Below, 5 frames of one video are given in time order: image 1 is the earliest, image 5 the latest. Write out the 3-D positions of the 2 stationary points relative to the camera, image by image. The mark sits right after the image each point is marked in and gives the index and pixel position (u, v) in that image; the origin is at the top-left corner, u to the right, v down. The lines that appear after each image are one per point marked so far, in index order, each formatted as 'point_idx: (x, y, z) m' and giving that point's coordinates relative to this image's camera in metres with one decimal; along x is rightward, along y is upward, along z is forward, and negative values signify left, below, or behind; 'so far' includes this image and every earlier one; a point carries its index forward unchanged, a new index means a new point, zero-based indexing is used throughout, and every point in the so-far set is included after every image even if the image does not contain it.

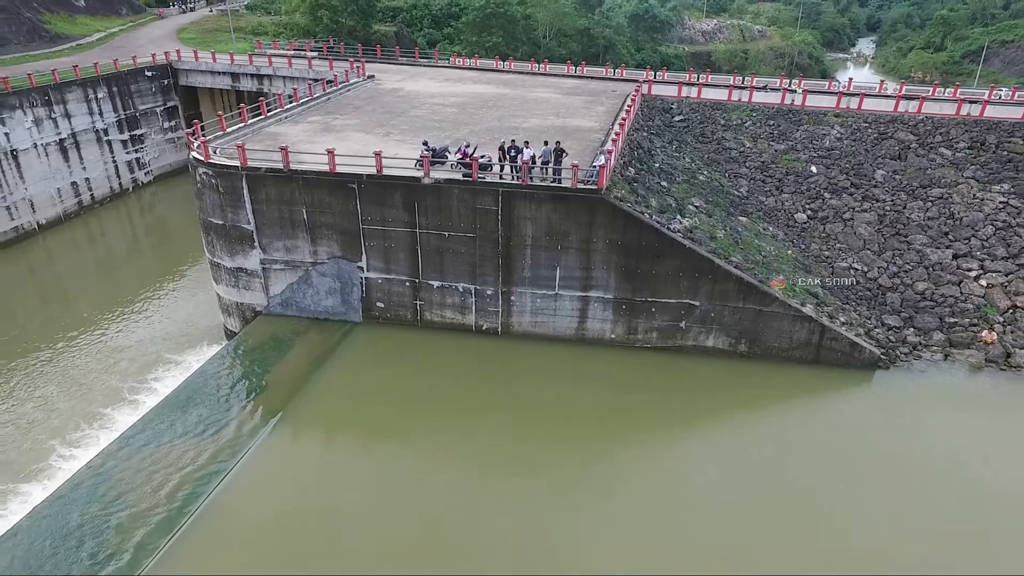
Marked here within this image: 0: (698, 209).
0: (+3.9, +1.7, +13.0) m
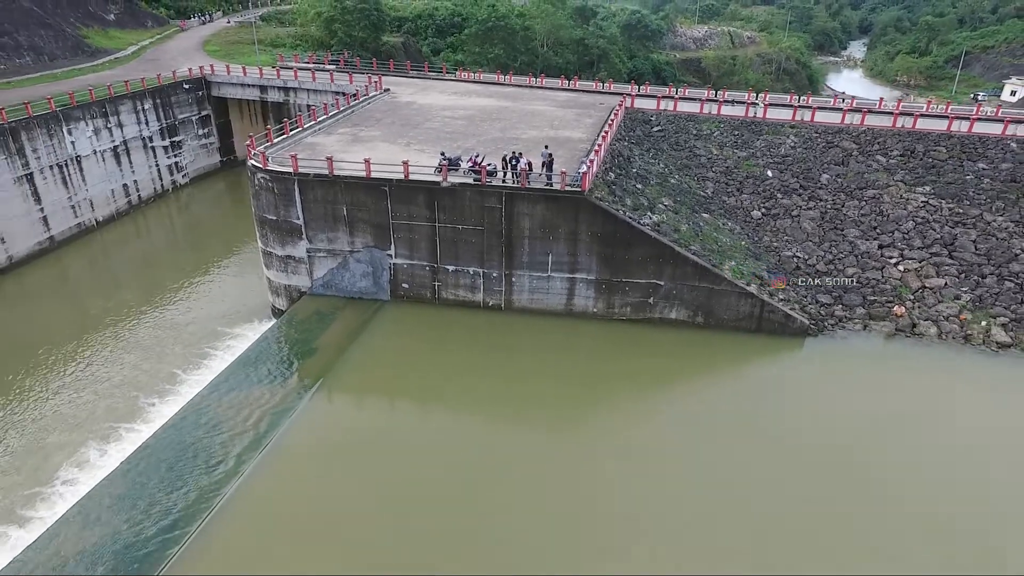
0: (+3.9, +2.1, +15.7) m
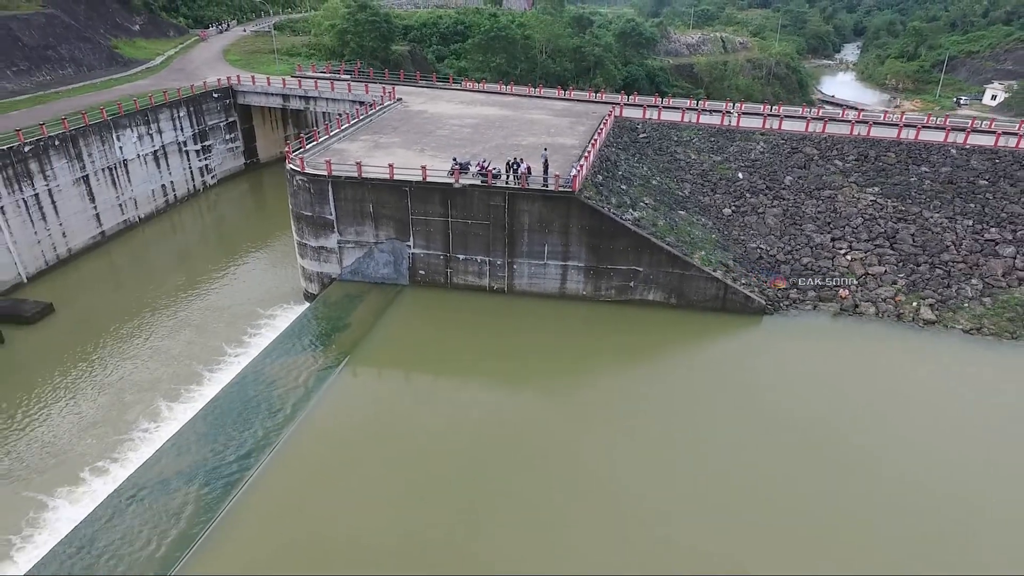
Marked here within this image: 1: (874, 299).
0: (+4.0, +2.4, +18.1) m
1: (+9.8, -0.3, +16.7) m
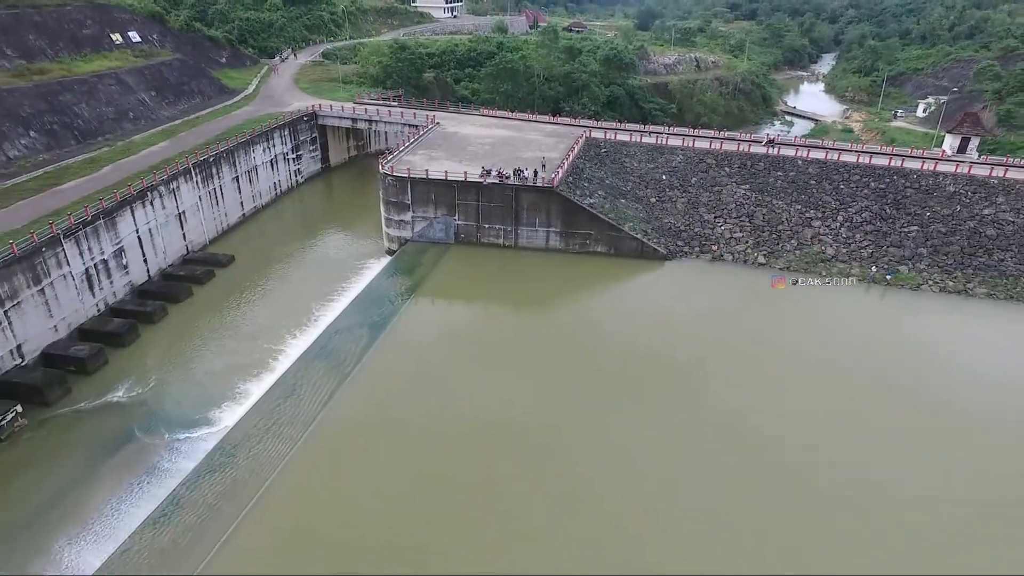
0: (+4.2, +4.4, +29.4) m
1: (+10.0, +1.6, +28.0) m
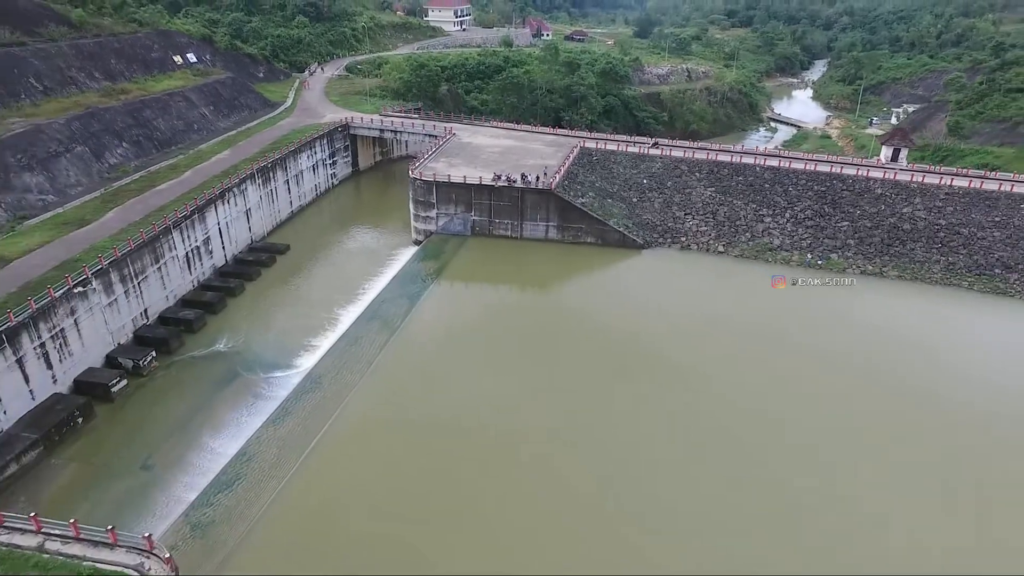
0: (+4.6, +5.3, +35.7) m
1: (+10.3, +2.5, +34.3) m
